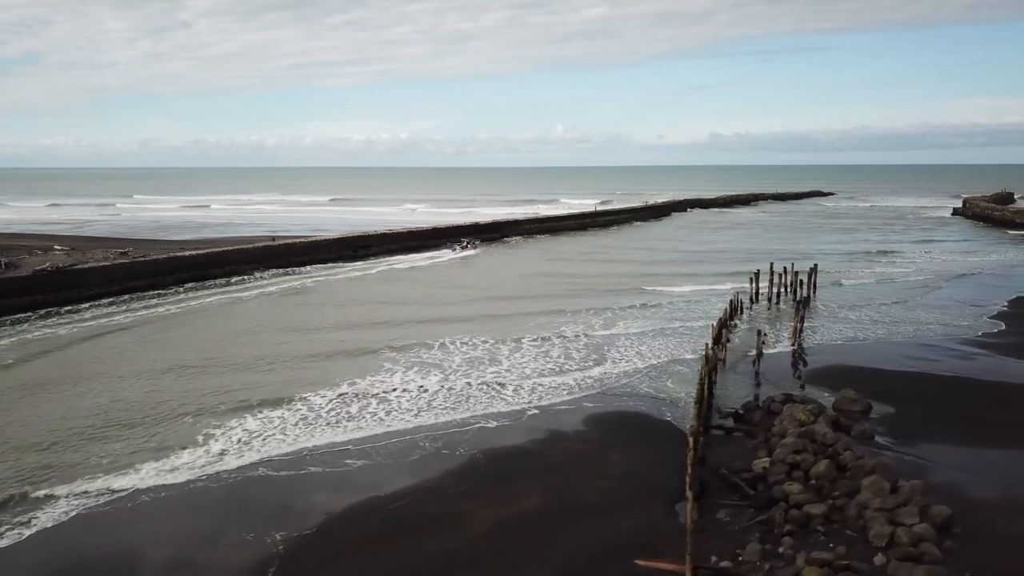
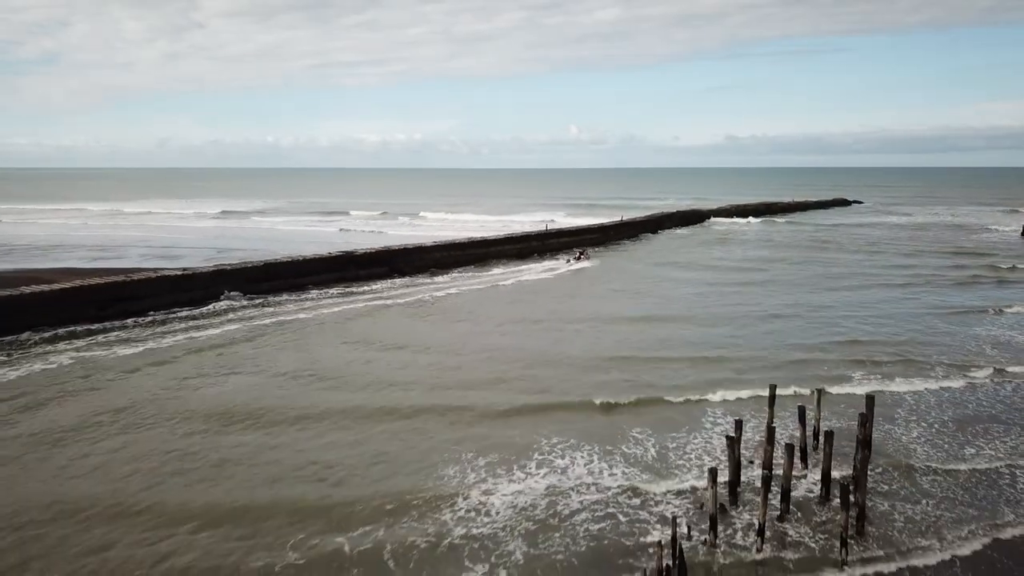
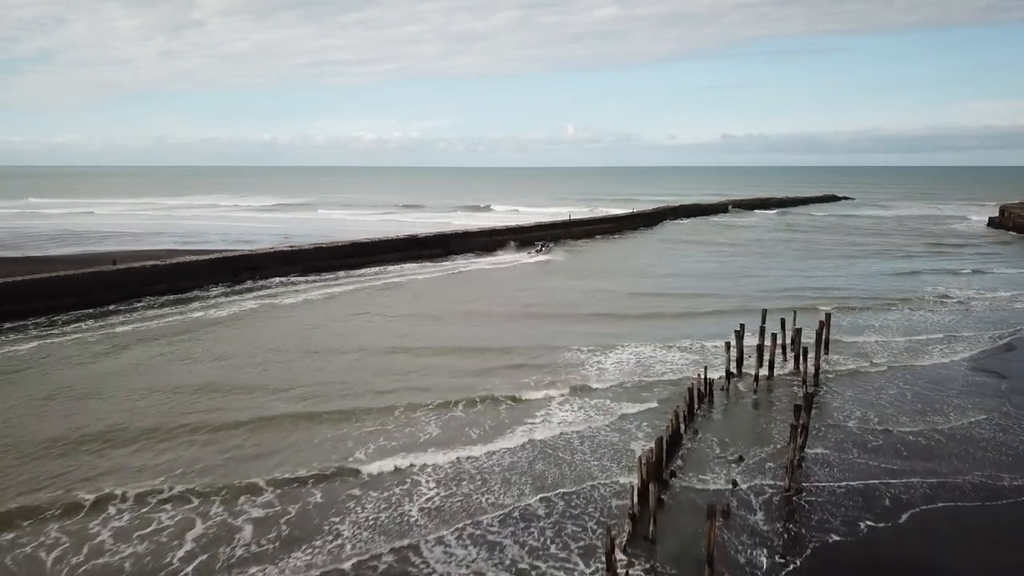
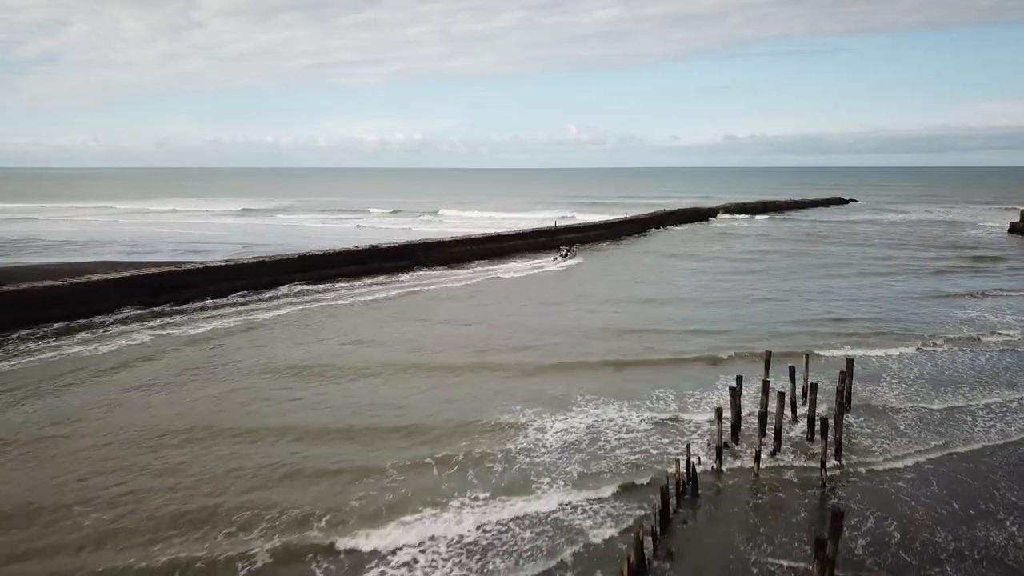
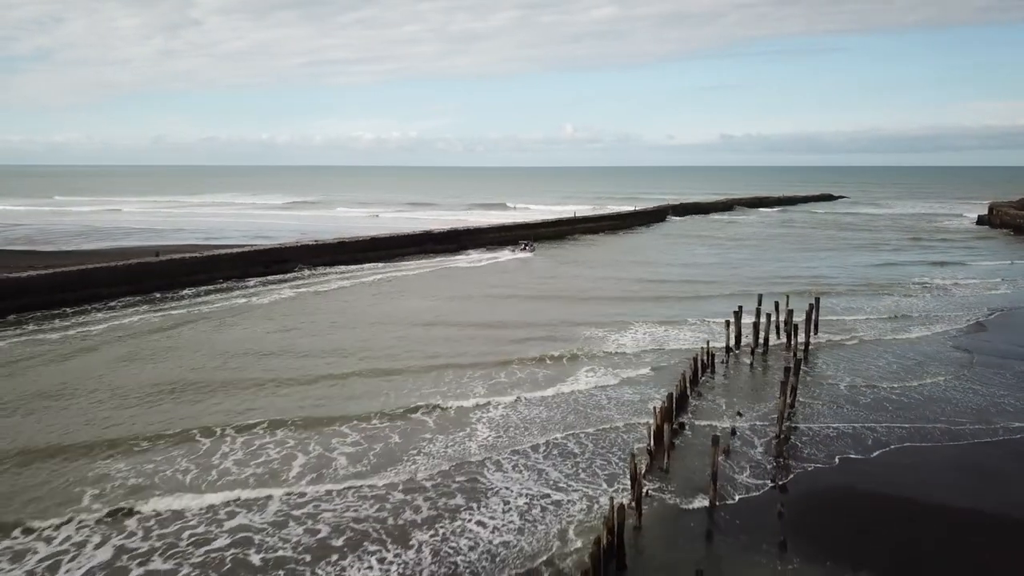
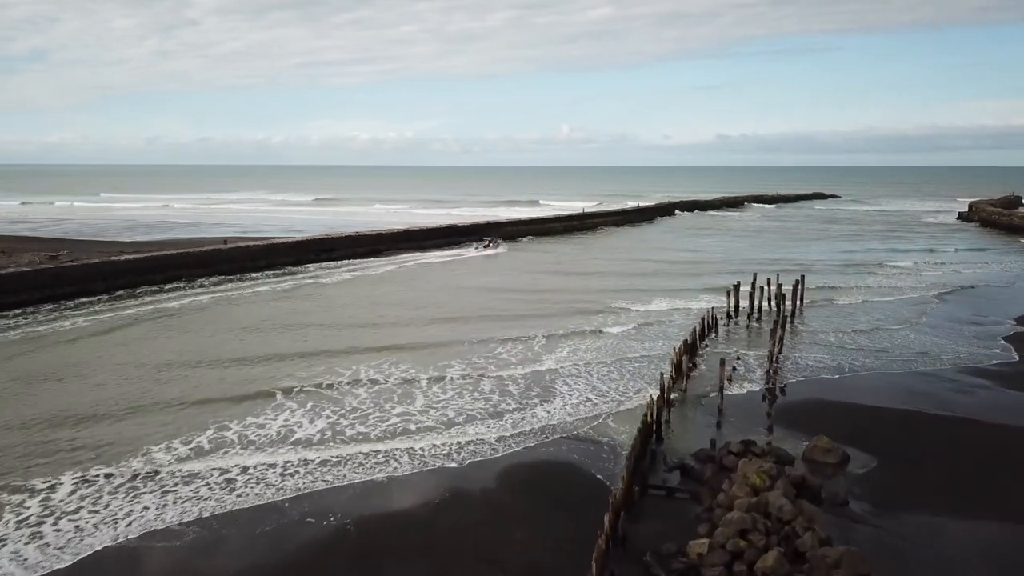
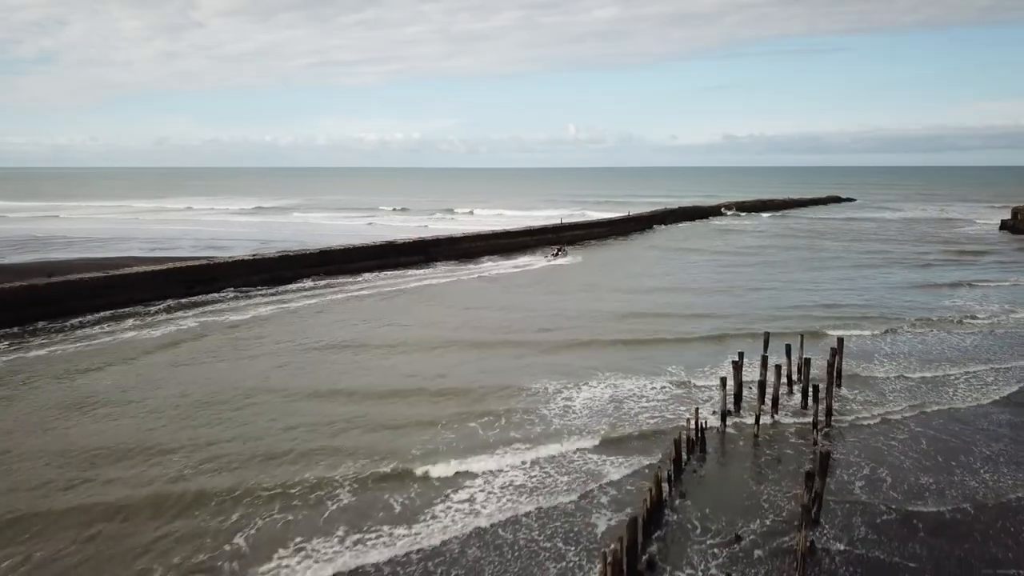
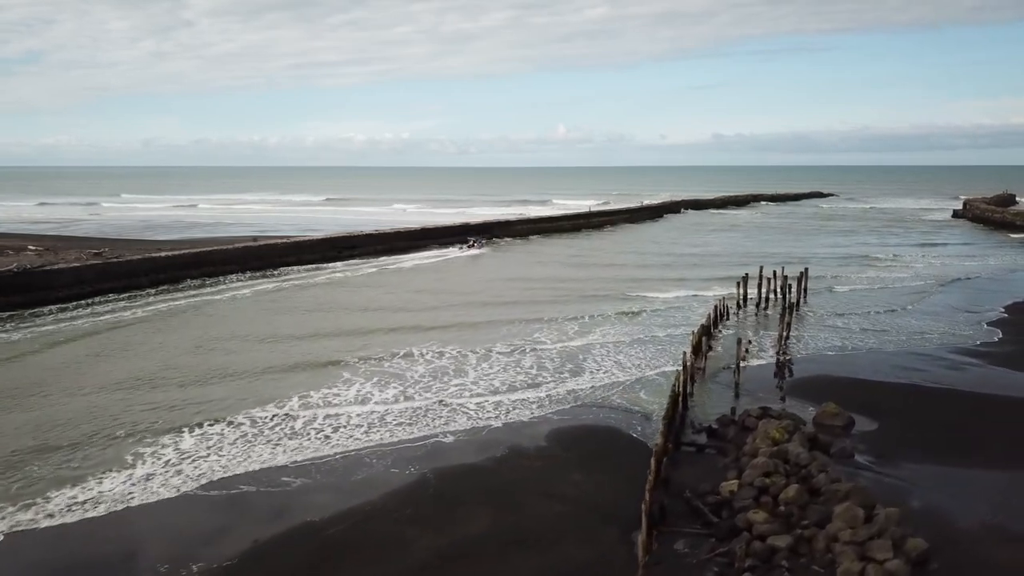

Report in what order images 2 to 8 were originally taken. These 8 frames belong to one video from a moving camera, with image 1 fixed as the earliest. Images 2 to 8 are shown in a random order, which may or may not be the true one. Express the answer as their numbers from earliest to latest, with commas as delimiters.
8, 6, 5, 3, 7, 4, 2
